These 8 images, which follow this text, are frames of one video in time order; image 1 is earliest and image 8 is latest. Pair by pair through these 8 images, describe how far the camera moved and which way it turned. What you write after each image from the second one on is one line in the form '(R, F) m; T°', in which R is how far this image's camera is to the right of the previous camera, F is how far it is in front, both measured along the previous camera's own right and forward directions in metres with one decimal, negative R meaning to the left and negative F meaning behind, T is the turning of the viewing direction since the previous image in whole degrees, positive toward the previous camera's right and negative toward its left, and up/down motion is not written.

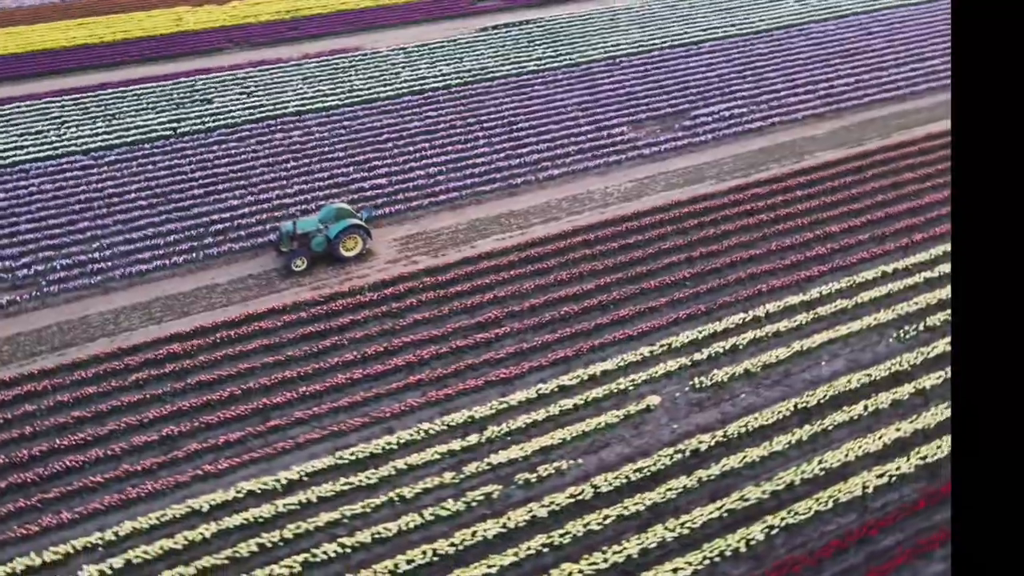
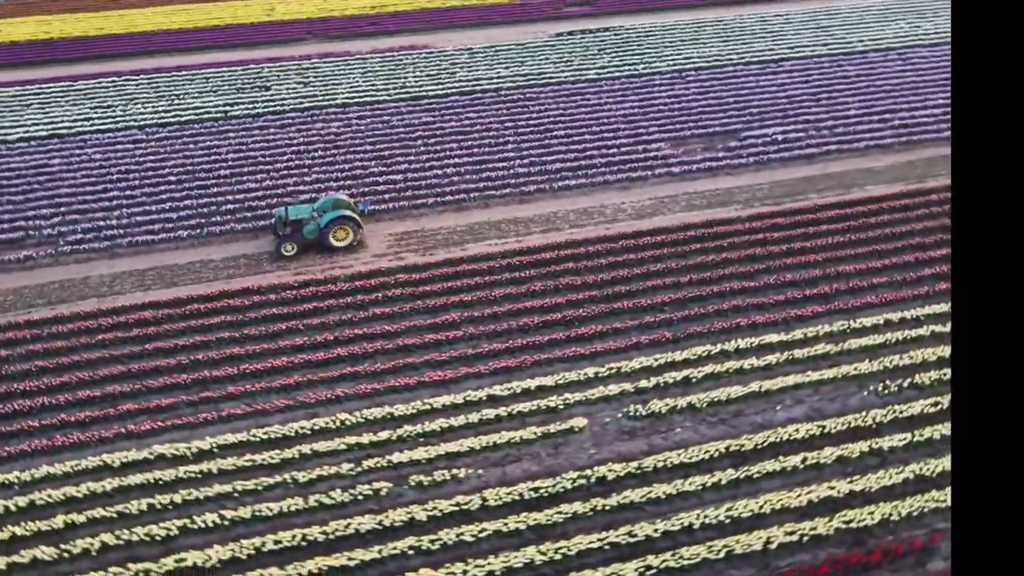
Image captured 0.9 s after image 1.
(+1.8, +0.1) m; -9°
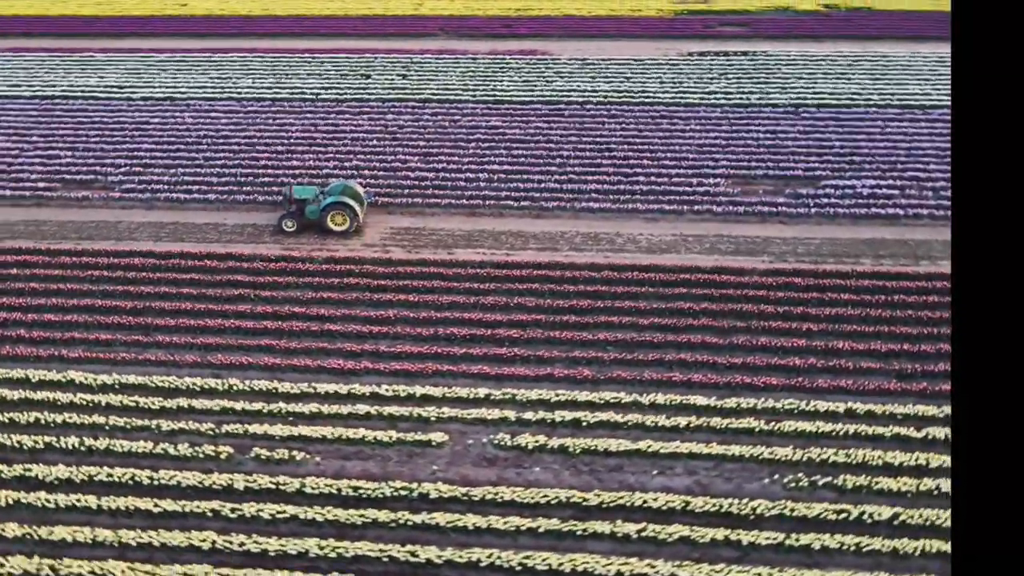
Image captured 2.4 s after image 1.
(+3.1, +0.3) m; -15°
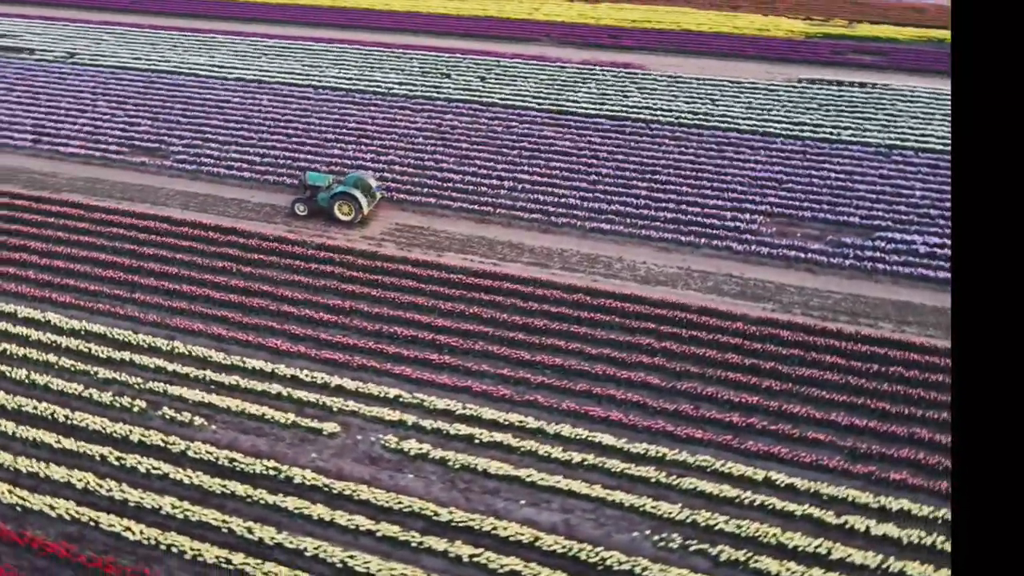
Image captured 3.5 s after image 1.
(+2.5, +0.2) m; -12°
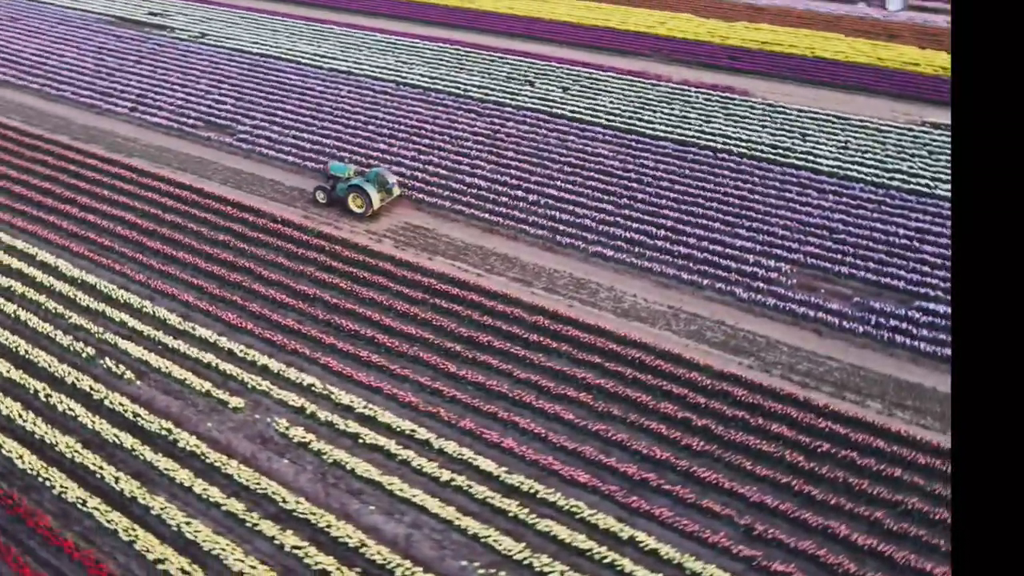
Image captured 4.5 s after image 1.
(+2.7, +0.3) m; -12°
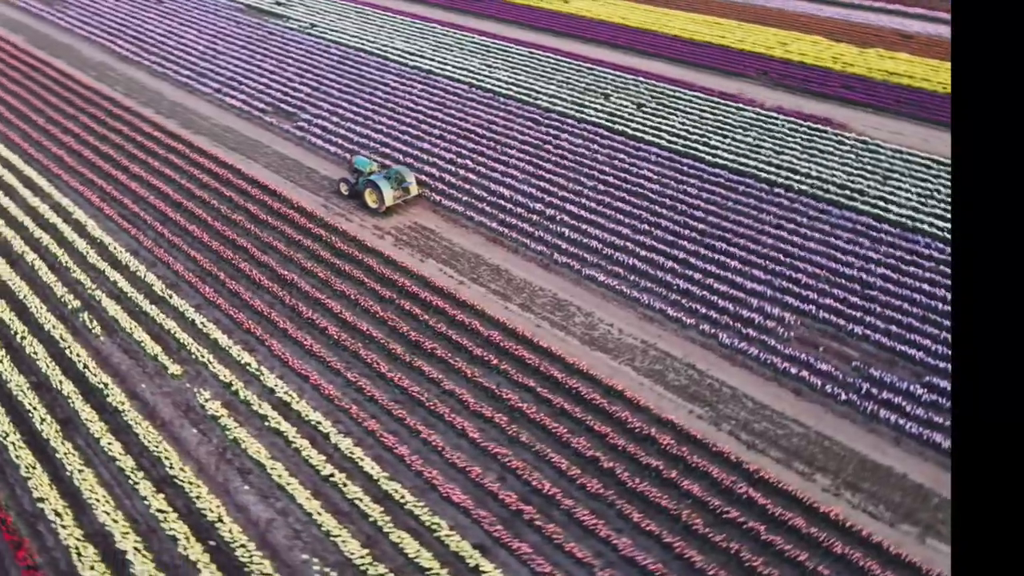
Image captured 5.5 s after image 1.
(+2.5, +0.3) m; -11°
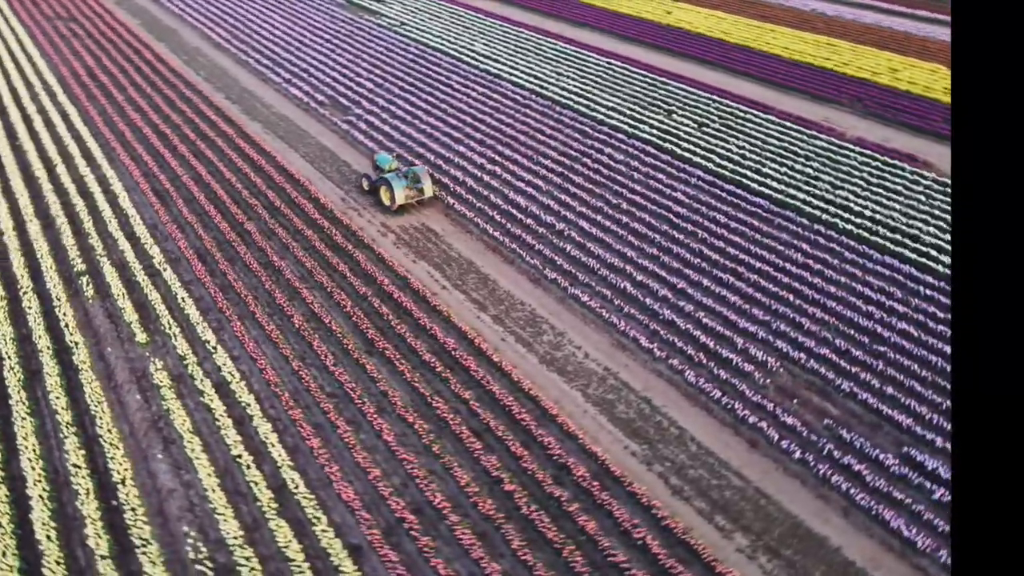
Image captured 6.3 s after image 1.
(+2.2, +0.2) m; -10°
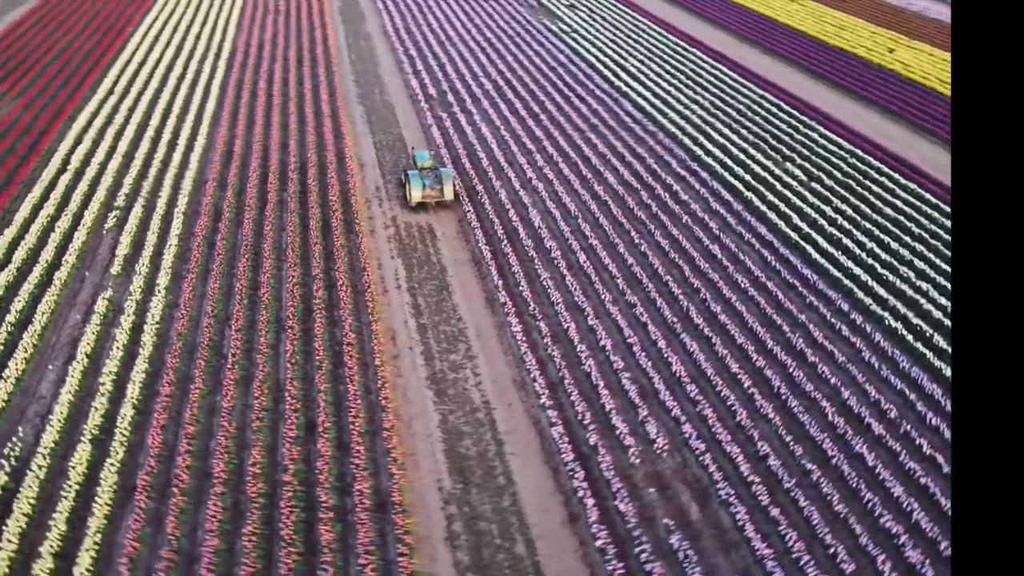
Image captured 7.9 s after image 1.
(+4.7, +0.9) m; -19°
